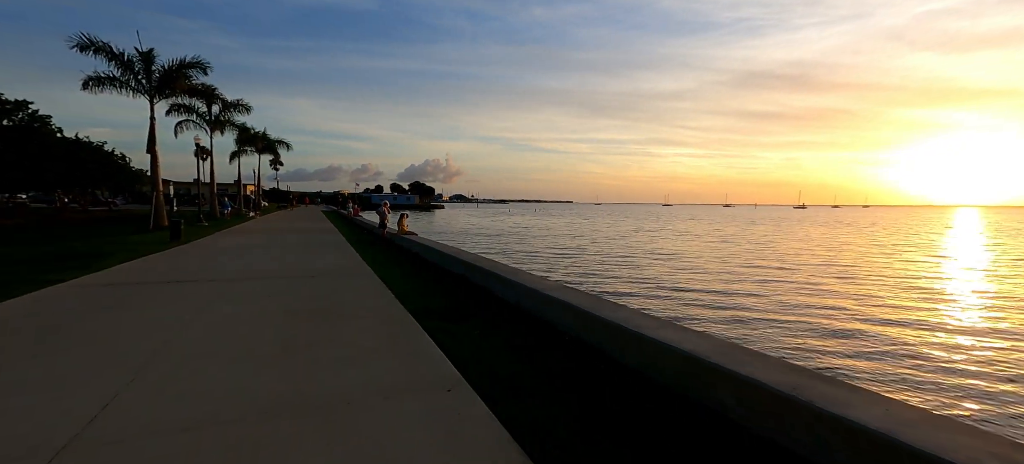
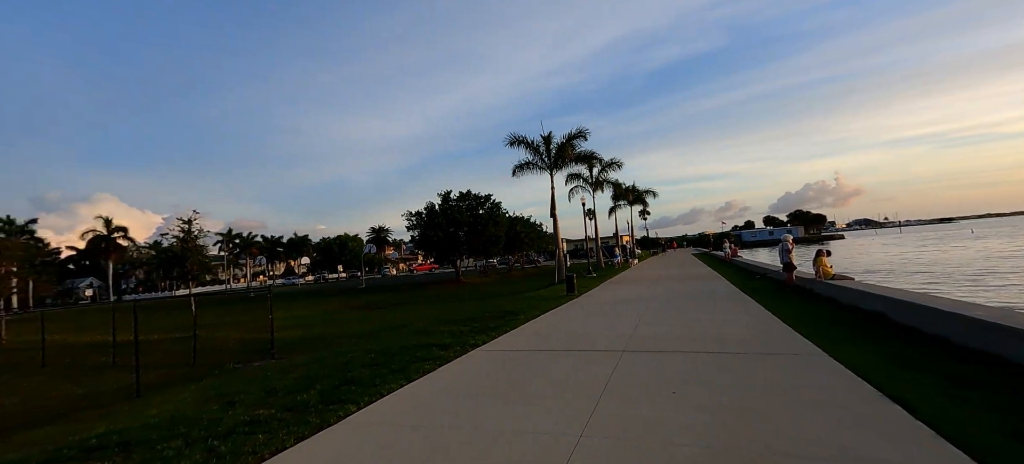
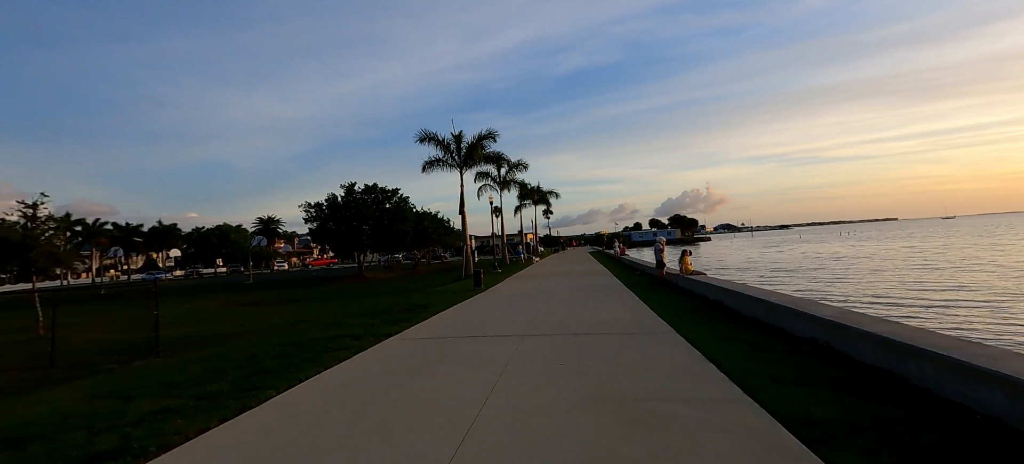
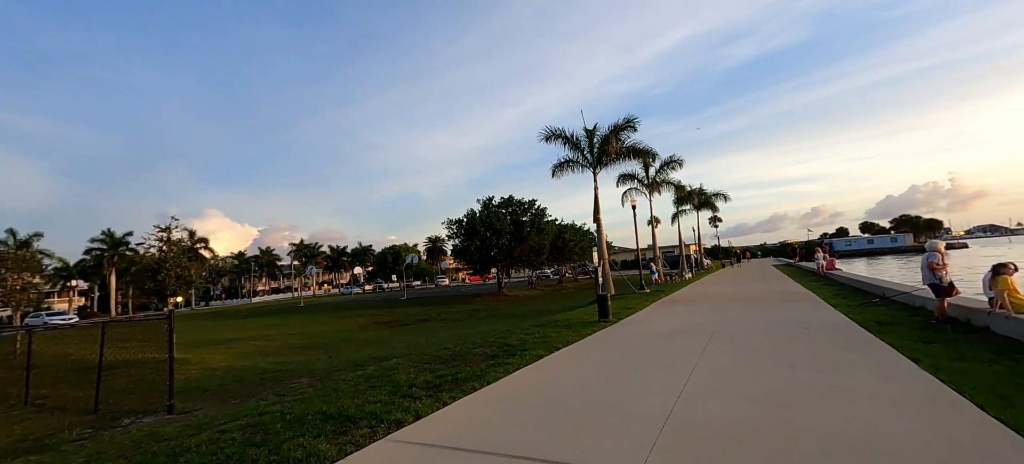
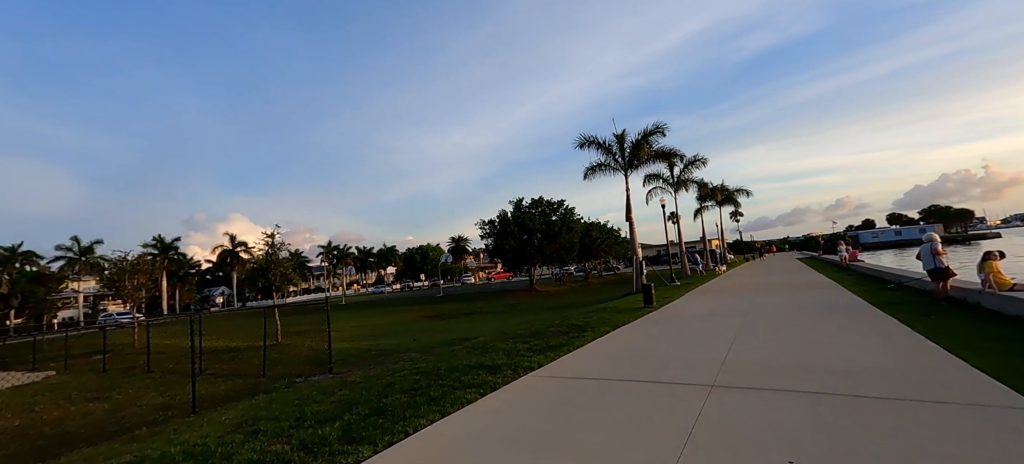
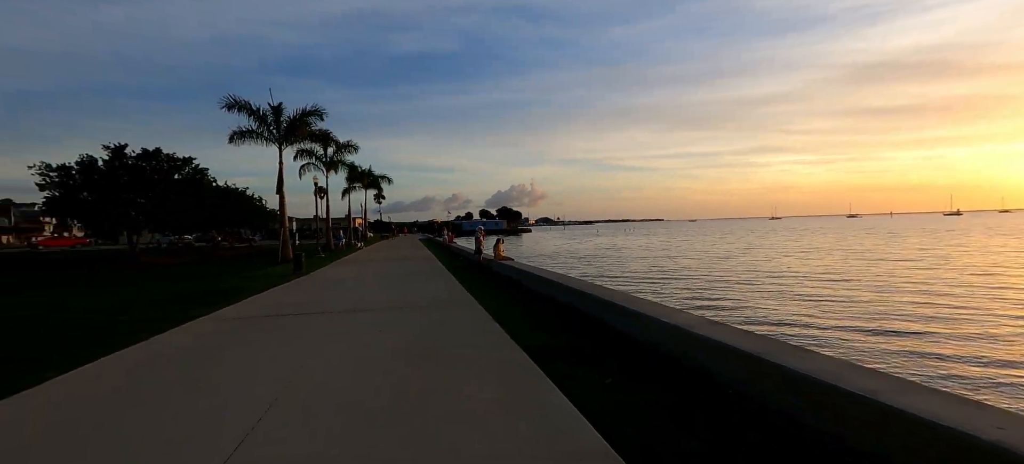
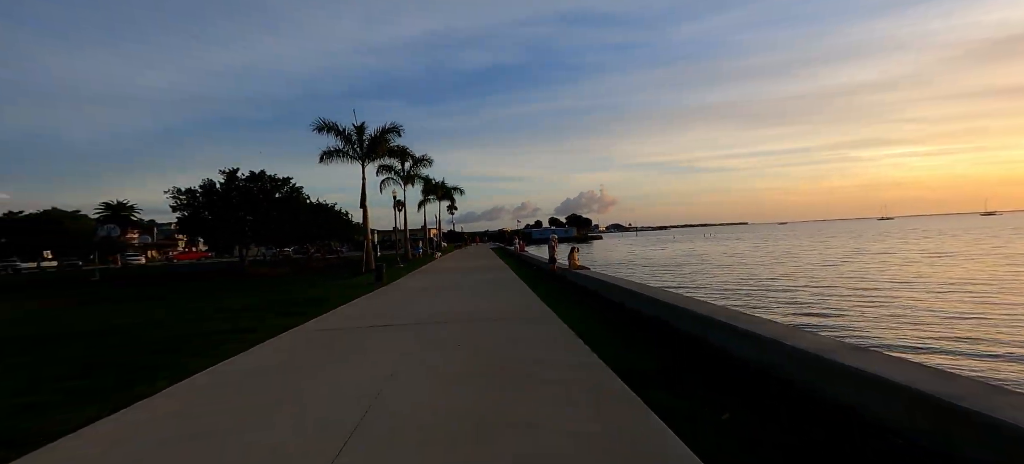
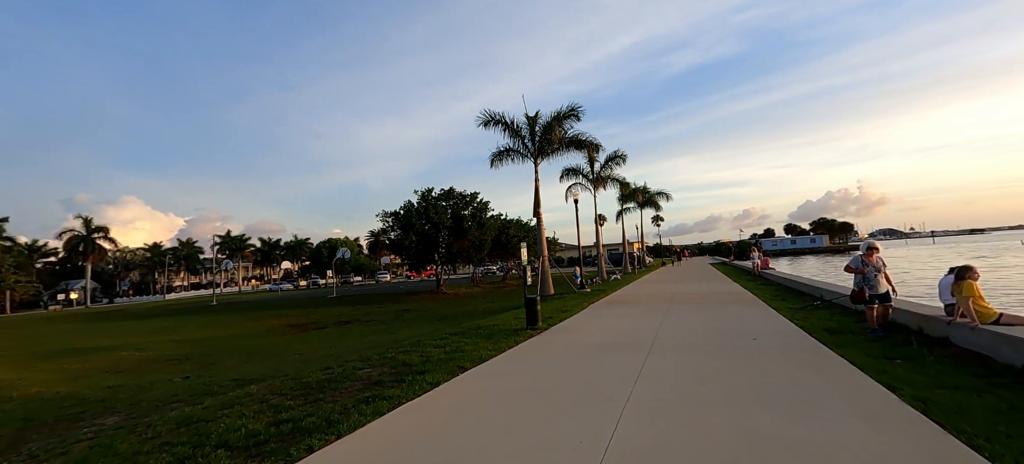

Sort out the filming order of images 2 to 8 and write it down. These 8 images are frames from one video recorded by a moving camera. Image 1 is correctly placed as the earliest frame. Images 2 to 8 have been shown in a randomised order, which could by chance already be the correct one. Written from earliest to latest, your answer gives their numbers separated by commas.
6, 7, 3, 2, 5, 4, 8
